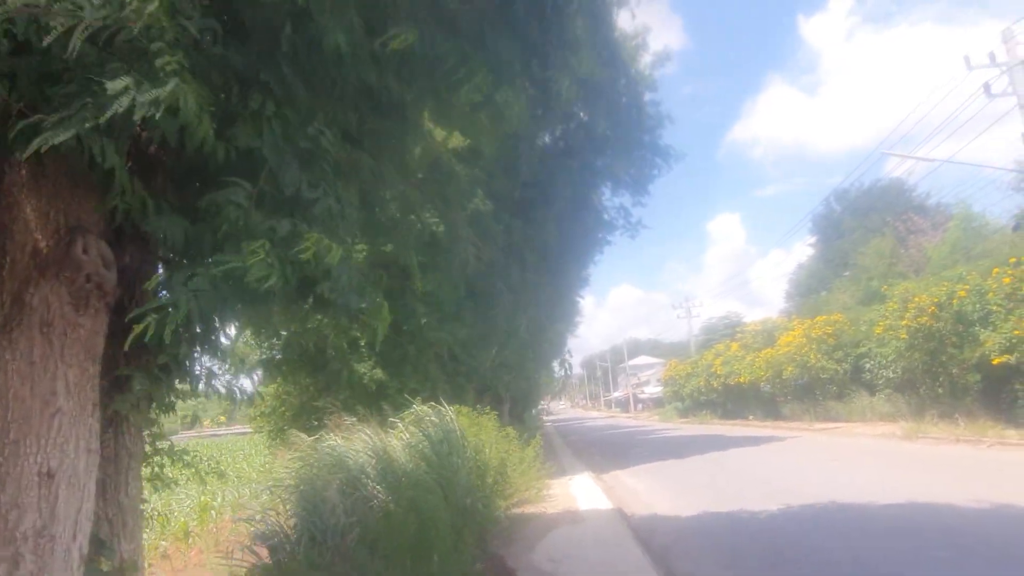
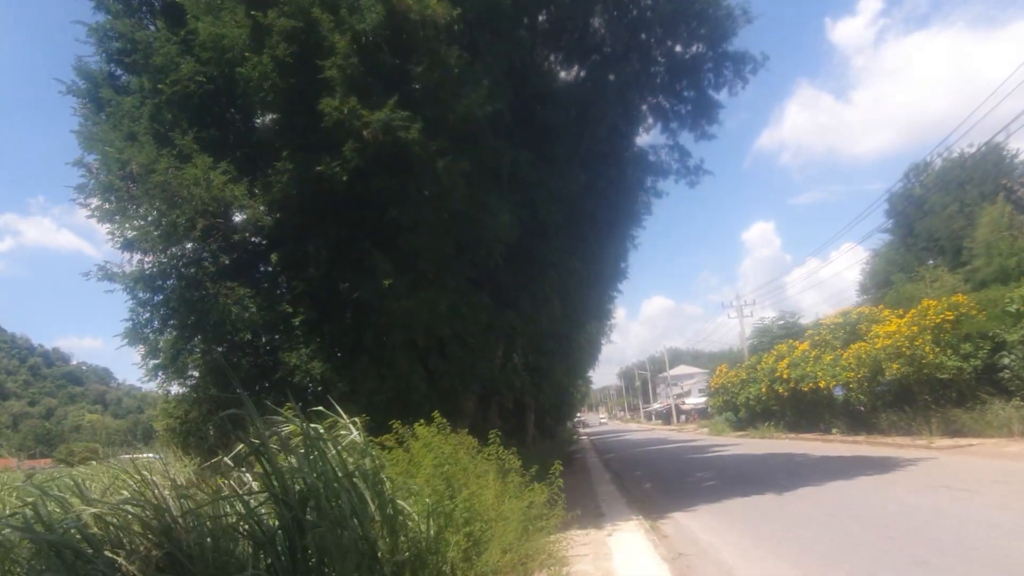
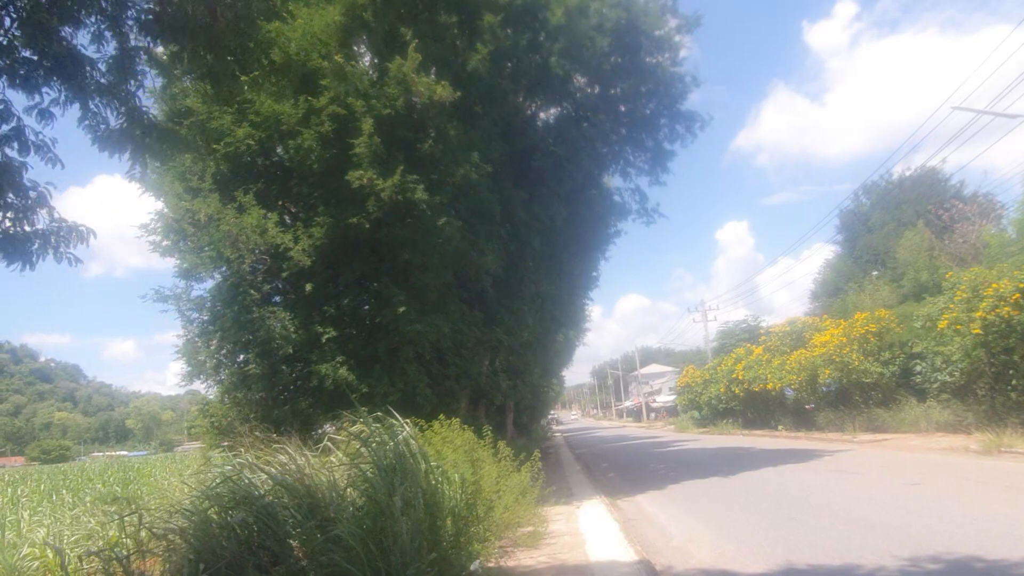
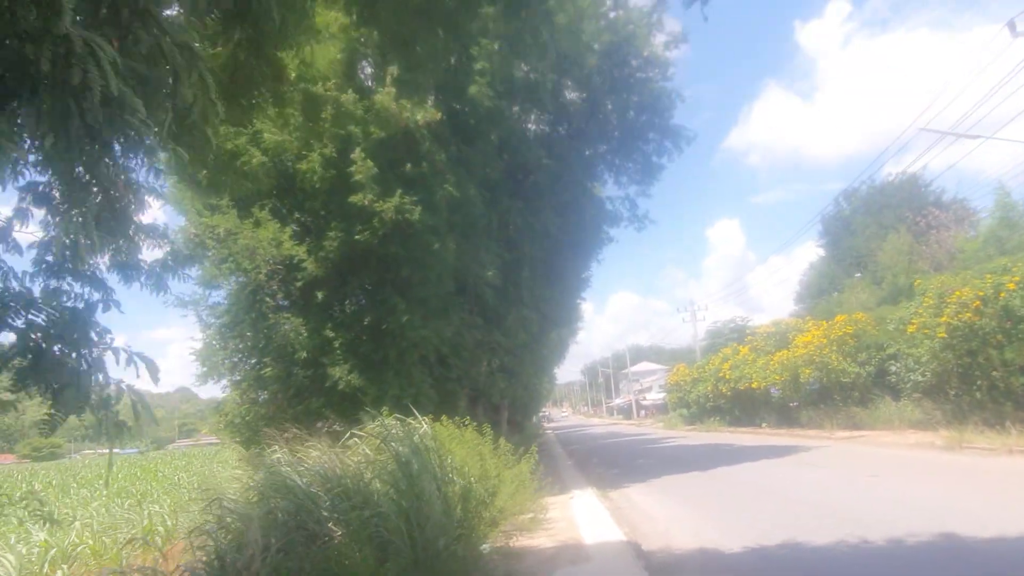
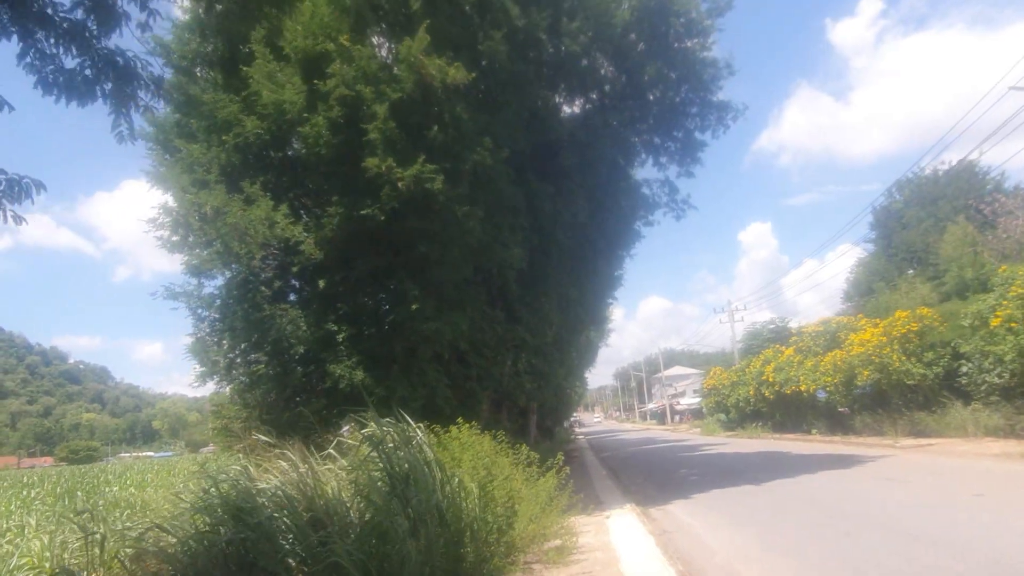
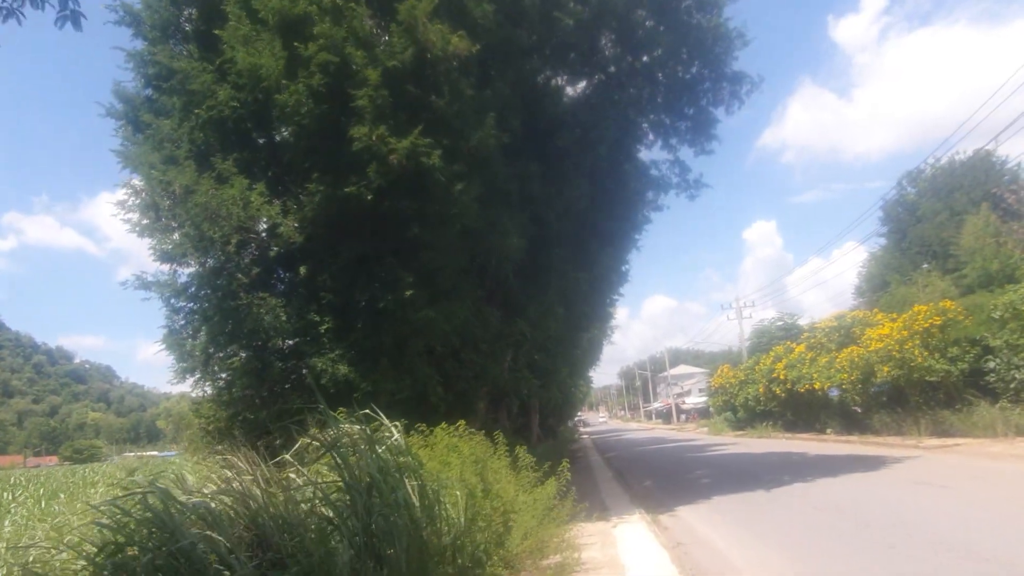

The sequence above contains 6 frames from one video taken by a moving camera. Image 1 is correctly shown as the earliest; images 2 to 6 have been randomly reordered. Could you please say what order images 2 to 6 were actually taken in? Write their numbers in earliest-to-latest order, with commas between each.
4, 3, 5, 6, 2
